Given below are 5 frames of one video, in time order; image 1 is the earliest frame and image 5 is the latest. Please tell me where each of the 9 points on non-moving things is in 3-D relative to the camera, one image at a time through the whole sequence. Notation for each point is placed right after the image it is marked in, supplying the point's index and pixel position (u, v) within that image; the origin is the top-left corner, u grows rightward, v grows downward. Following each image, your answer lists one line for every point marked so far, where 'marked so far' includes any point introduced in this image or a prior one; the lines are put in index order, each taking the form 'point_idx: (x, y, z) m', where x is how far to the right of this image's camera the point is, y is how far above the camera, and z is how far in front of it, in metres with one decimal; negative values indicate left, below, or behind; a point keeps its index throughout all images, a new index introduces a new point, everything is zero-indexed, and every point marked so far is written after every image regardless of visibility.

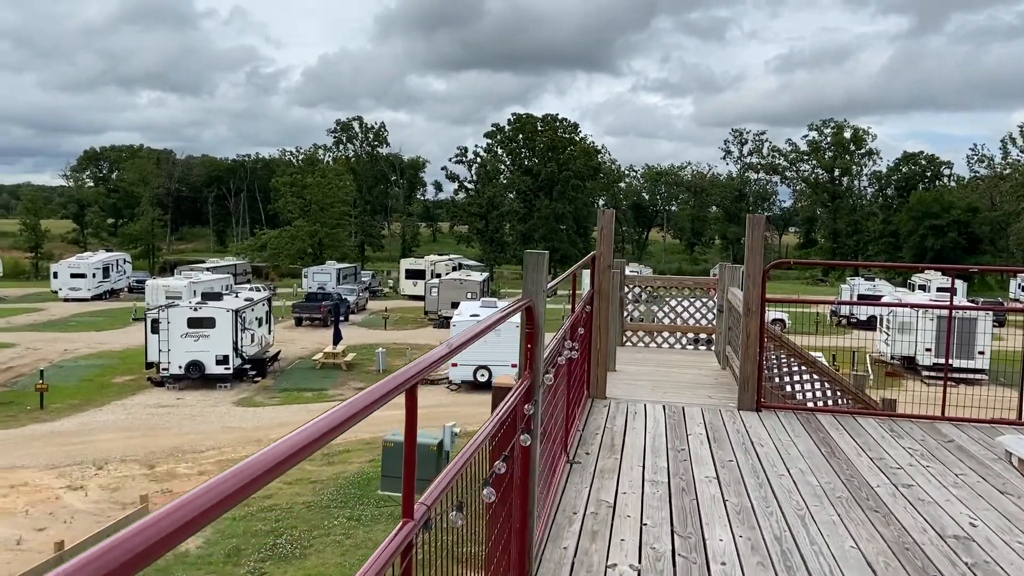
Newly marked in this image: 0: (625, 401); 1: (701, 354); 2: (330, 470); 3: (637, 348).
0: (+0.7, -0.7, +4.9) m
1: (+1.6, -0.6, +6.9) m
2: (-2.8, -2.8, +12.2) m
3: (+1.1, -0.6, +6.9) m
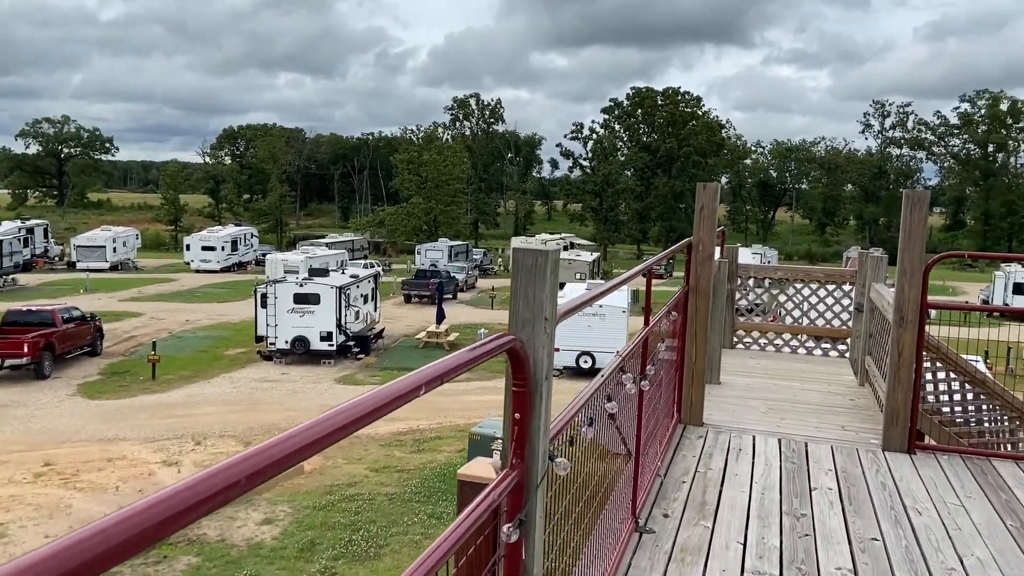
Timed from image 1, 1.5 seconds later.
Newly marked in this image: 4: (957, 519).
0: (+1.0, -0.7, +3.8) m
1: (+2.3, -0.5, +5.6) m
2: (-1.4, -2.5, +11.6) m
3: (+1.8, -0.5, +5.7) m
4: (+1.5, -0.8, +2.7) m
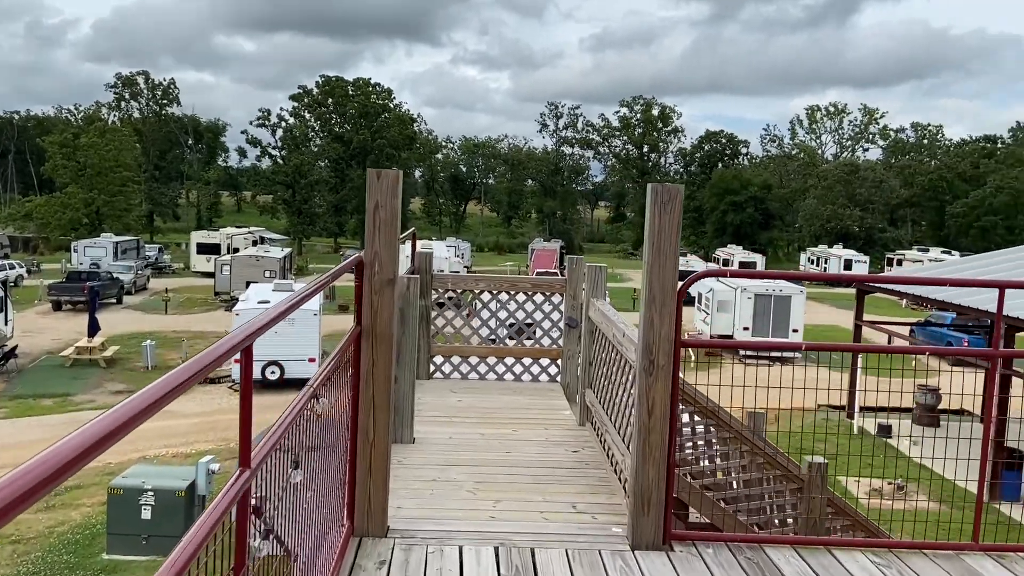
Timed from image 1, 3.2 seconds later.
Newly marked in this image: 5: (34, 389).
0: (-0.3, -0.8, +2.6) m
1: (+0.2, -0.6, +4.7) m
2: (-5.3, -2.7, +9.0) m
3: (-0.3, -0.6, +4.6) m
4: (+0.6, -0.9, +1.8) m
5: (-9.2, -2.0, +15.2) m
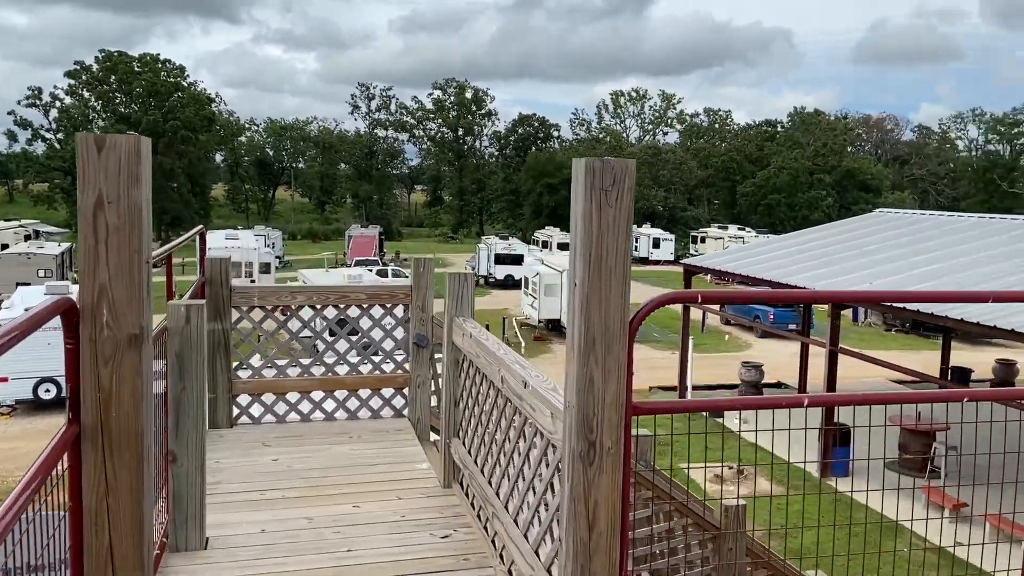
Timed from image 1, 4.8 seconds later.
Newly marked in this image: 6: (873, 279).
0: (-0.6, -0.9, +1.5) m
1: (-0.6, -0.7, +3.7) m
2: (-6.8, -2.9, +6.7) m
3: (-1.0, -0.7, +3.5) m
4: (+0.5, -1.0, +0.9) m
5: (-12.0, -2.3, +11.9) m
6: (+4.5, +0.1, +9.9) m
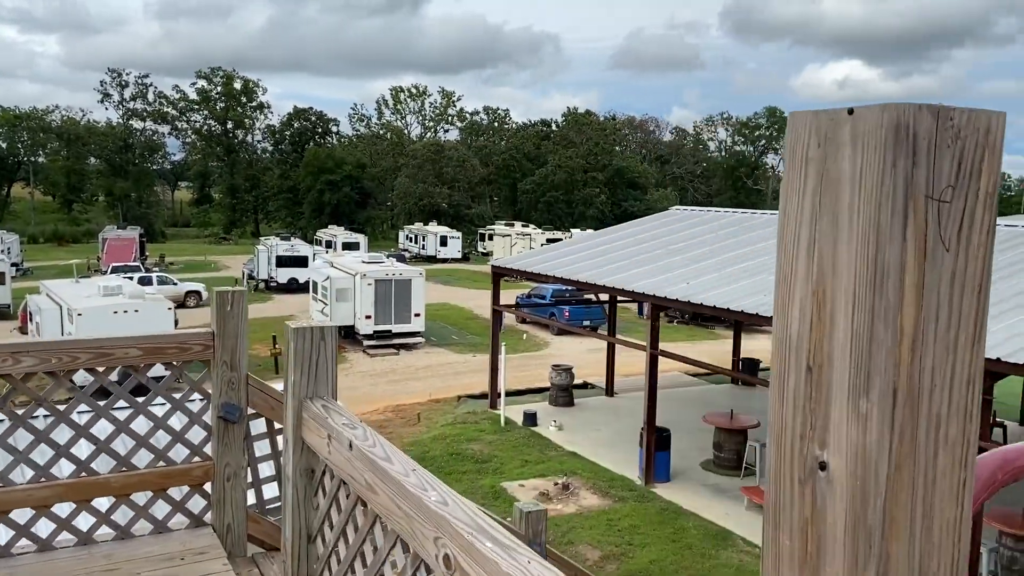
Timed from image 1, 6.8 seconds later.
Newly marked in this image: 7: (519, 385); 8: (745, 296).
0: (-0.4, -1.1, +0.3) m
1: (-1.0, -0.8, +2.4) m
2: (-7.7, -3.2, +3.7) m
3: (-1.4, -0.8, +2.1) m
4: (+0.8, -1.1, 0.0) m
5: (-14.2, -2.8, +7.3) m
6: (+2.2, +0.1, +9.7) m
7: (+0.1, -1.7, +14.3) m
8: (+2.5, -0.1, +8.6) m
